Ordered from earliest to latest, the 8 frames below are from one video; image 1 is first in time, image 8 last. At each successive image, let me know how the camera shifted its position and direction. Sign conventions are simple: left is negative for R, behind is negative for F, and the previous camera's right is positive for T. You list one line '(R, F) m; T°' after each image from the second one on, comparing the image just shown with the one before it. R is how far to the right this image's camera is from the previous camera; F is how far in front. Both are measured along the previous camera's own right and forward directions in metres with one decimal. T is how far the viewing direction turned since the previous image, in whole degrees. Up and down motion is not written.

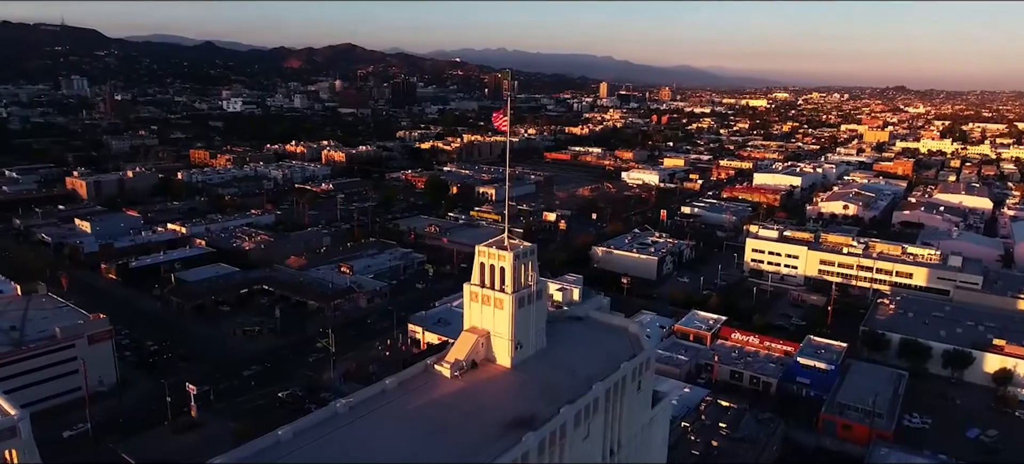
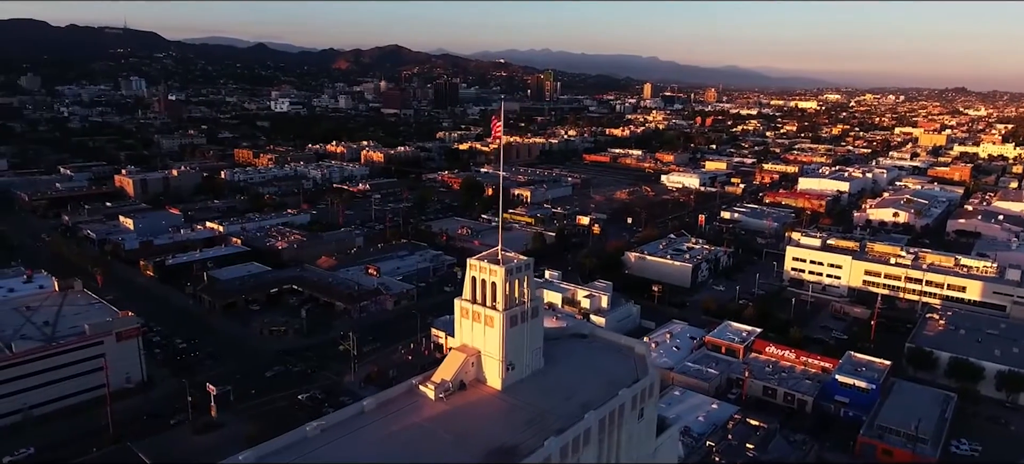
(+0.4, +0.4) m; -4°
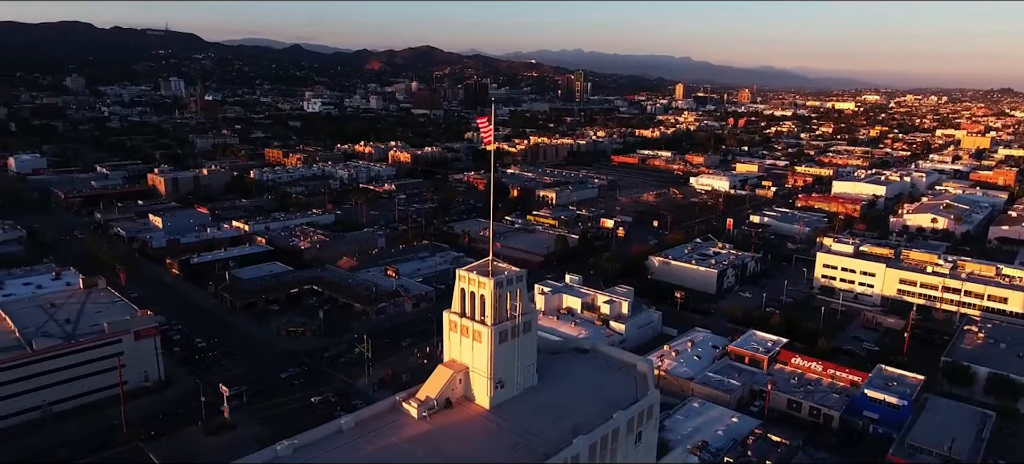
(+0.3, +0.3) m; -3°
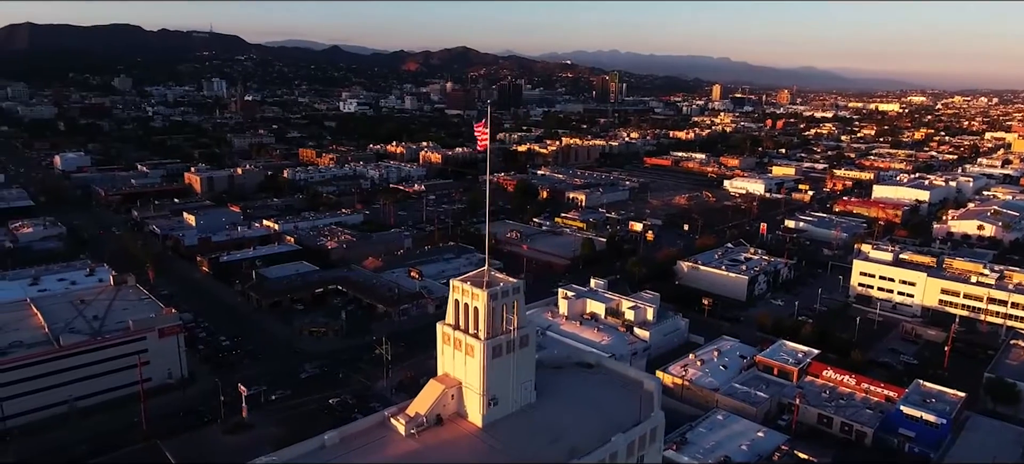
(+0.2, +0.2) m; -3°
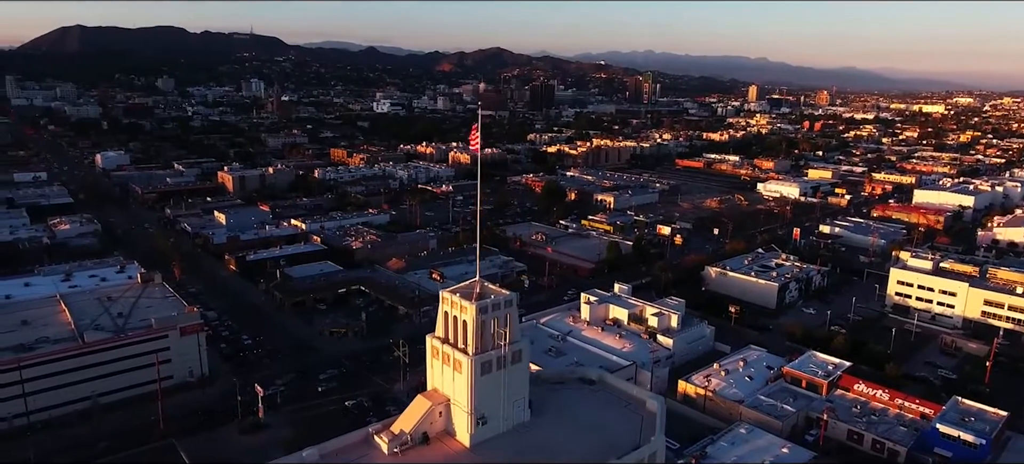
(+0.3, +0.2) m; -3°
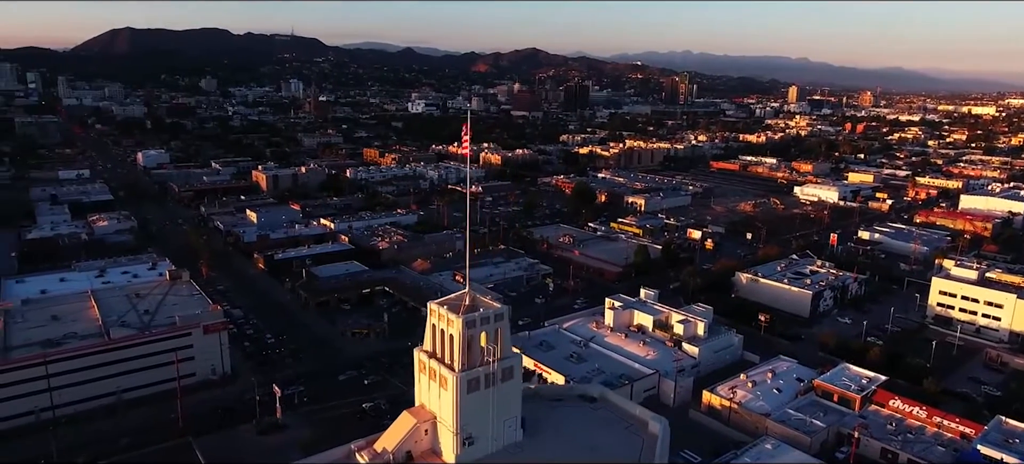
(+0.3, +0.2) m; -3°
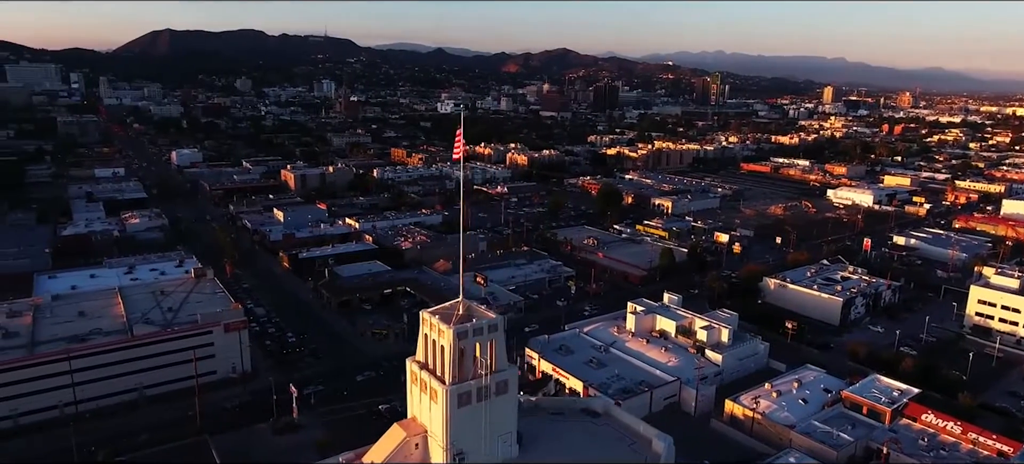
(+0.2, +0.2) m; -3°
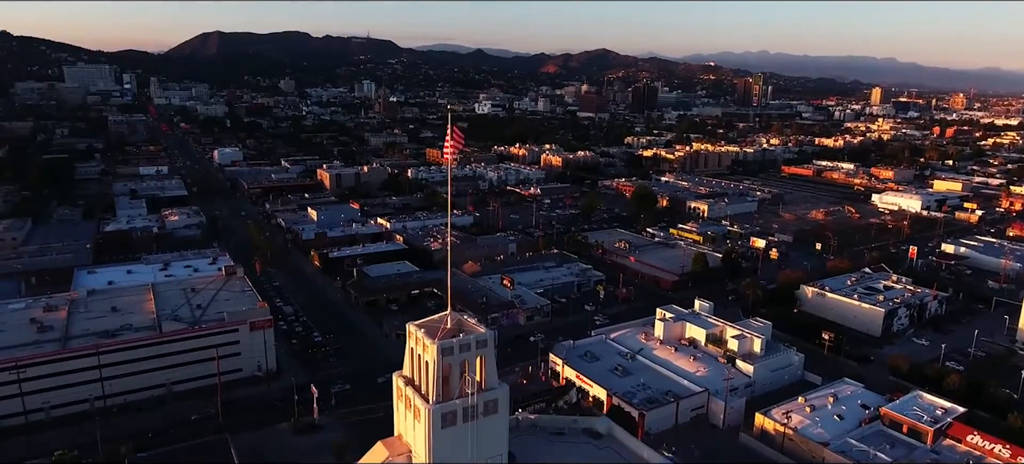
(+0.2, +0.3) m; -3°
